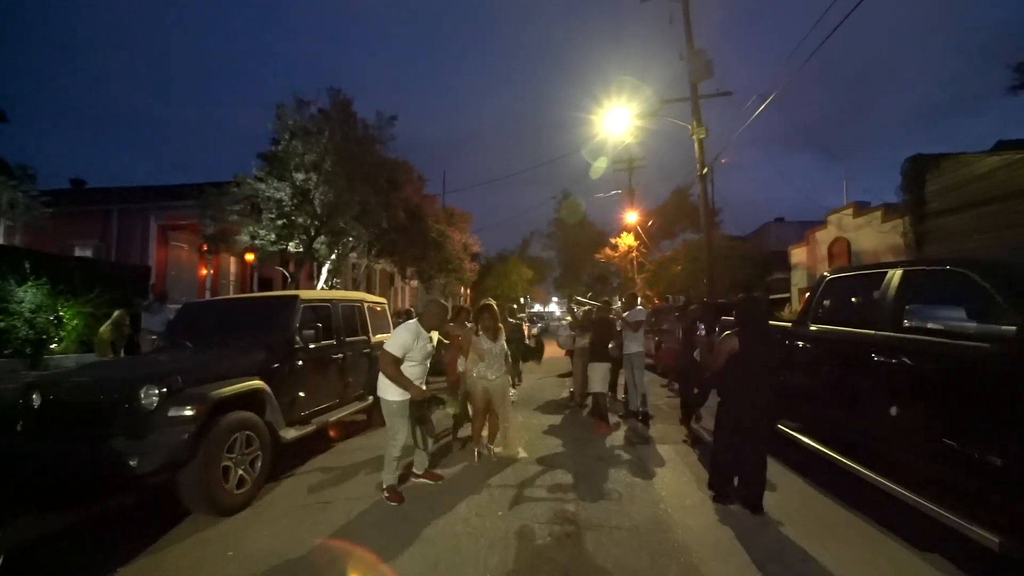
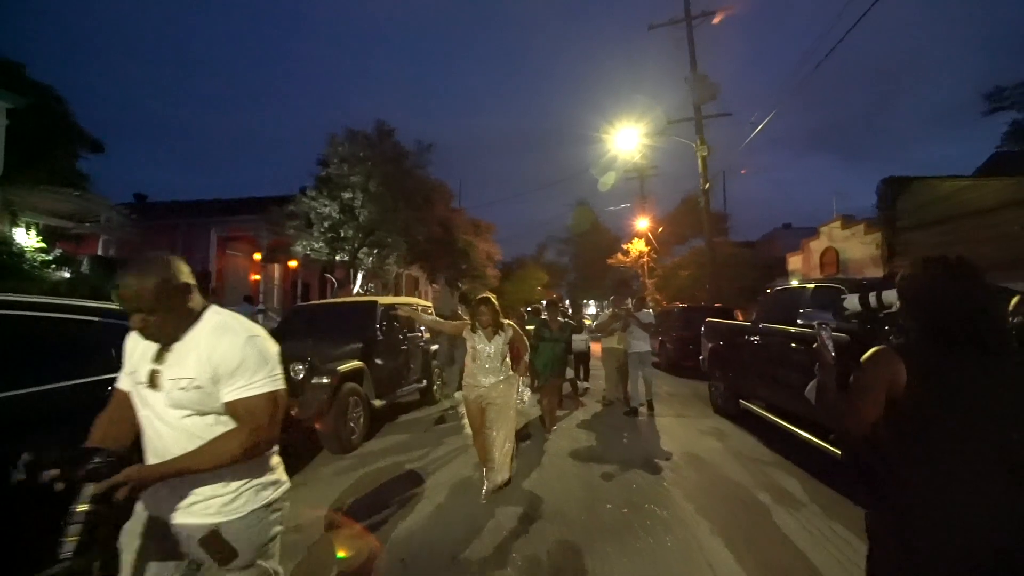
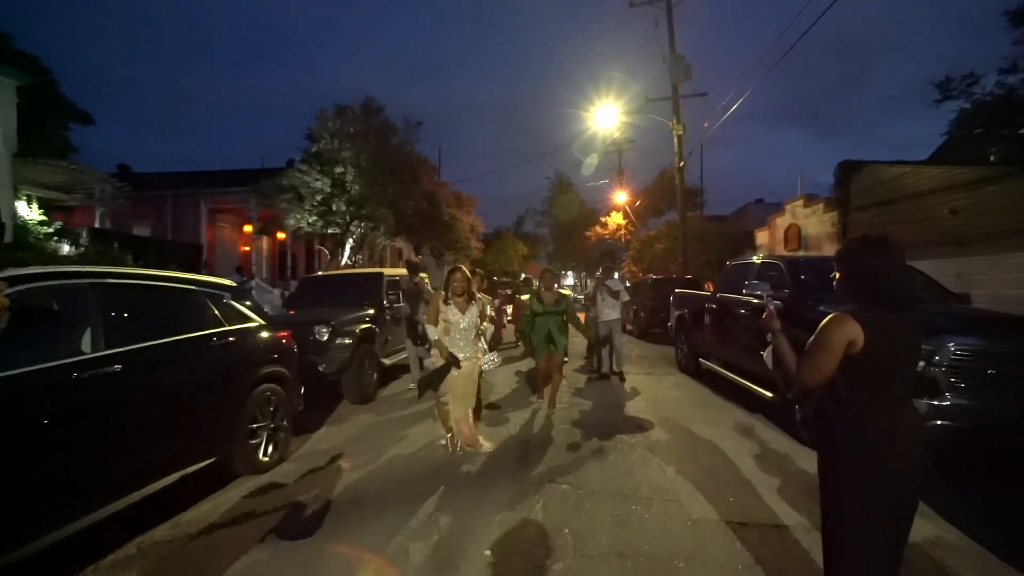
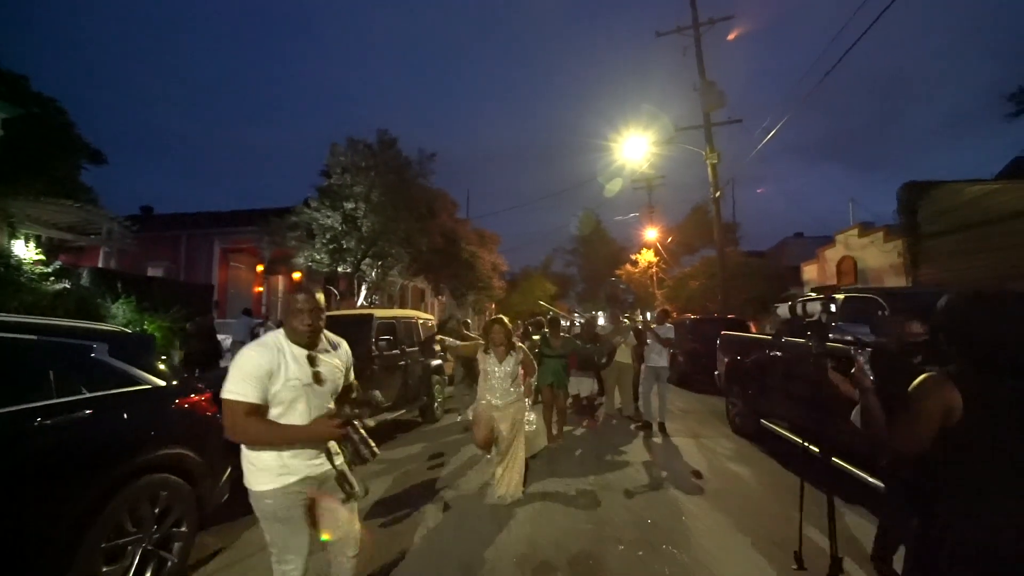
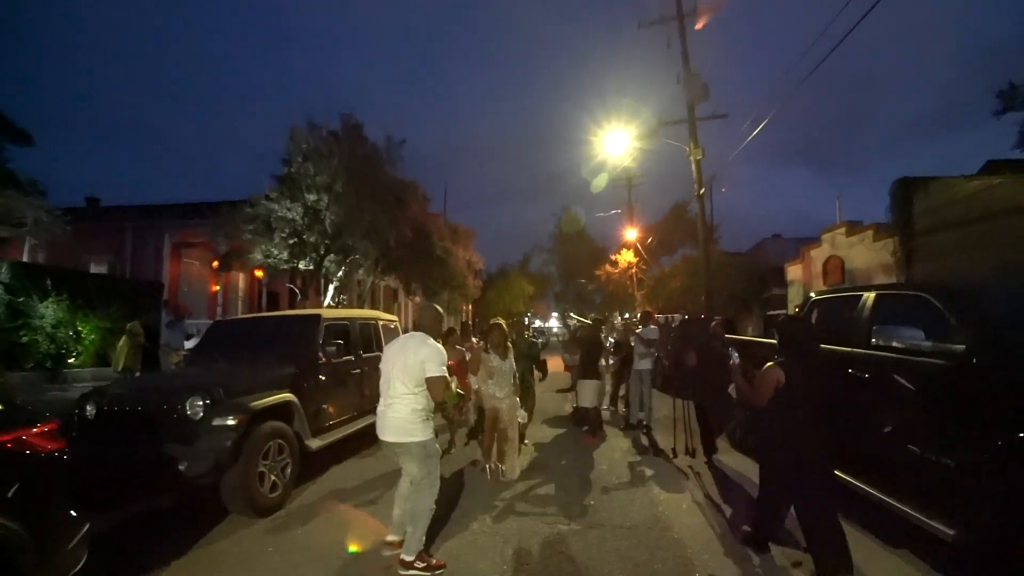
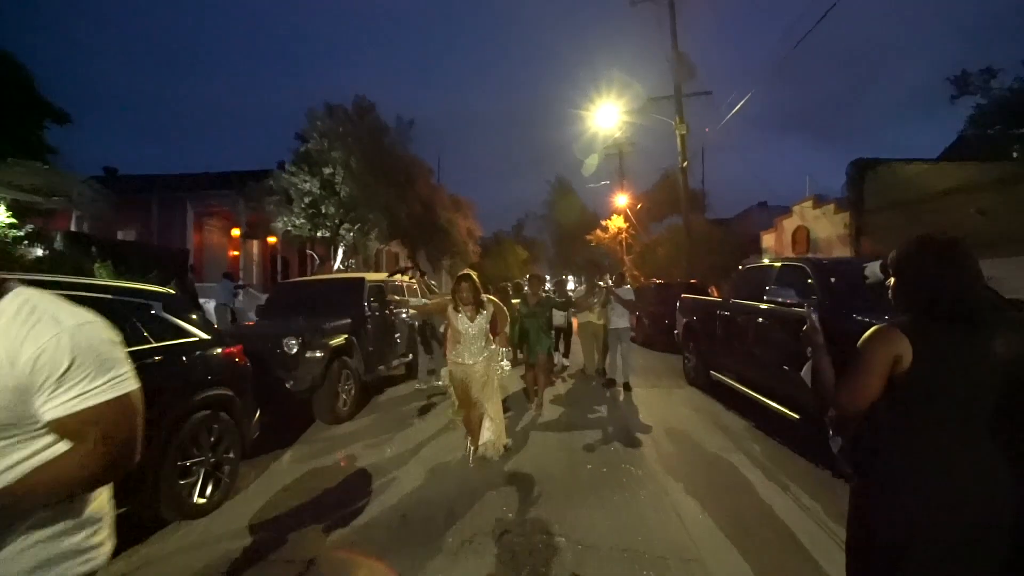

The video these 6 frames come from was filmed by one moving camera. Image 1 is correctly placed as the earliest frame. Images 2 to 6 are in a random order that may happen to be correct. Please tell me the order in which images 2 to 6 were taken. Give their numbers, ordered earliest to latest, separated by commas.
5, 4, 2, 6, 3
